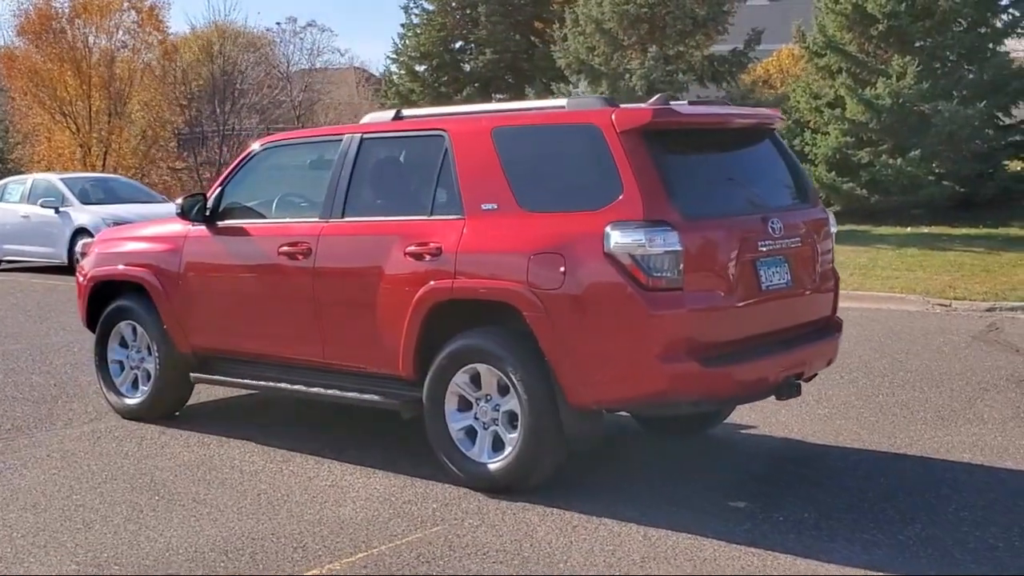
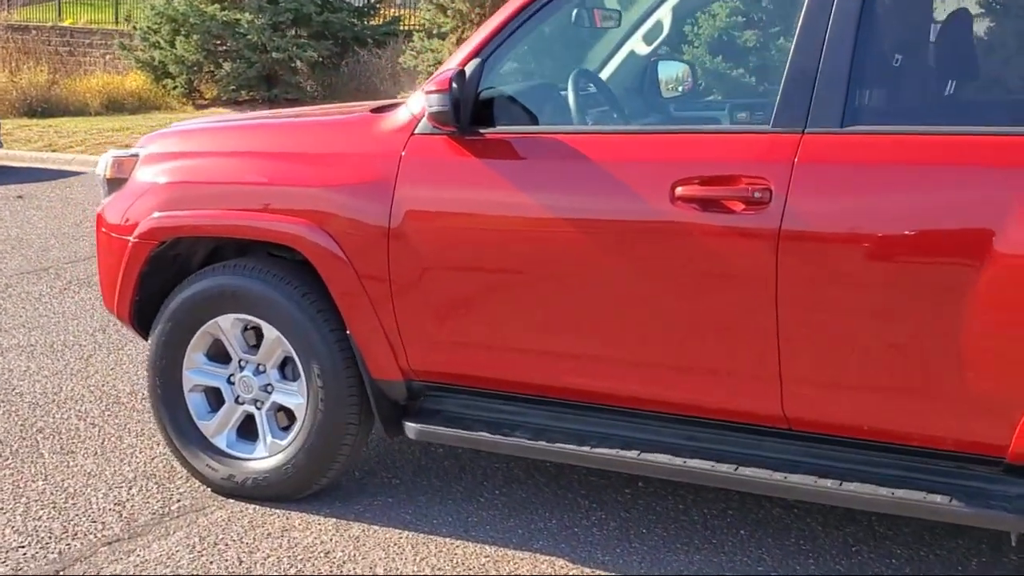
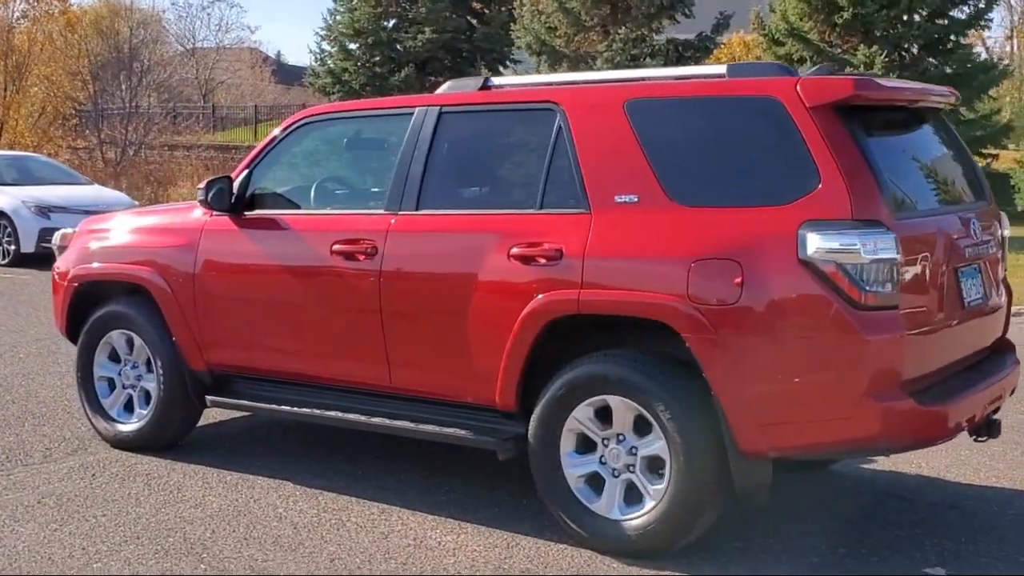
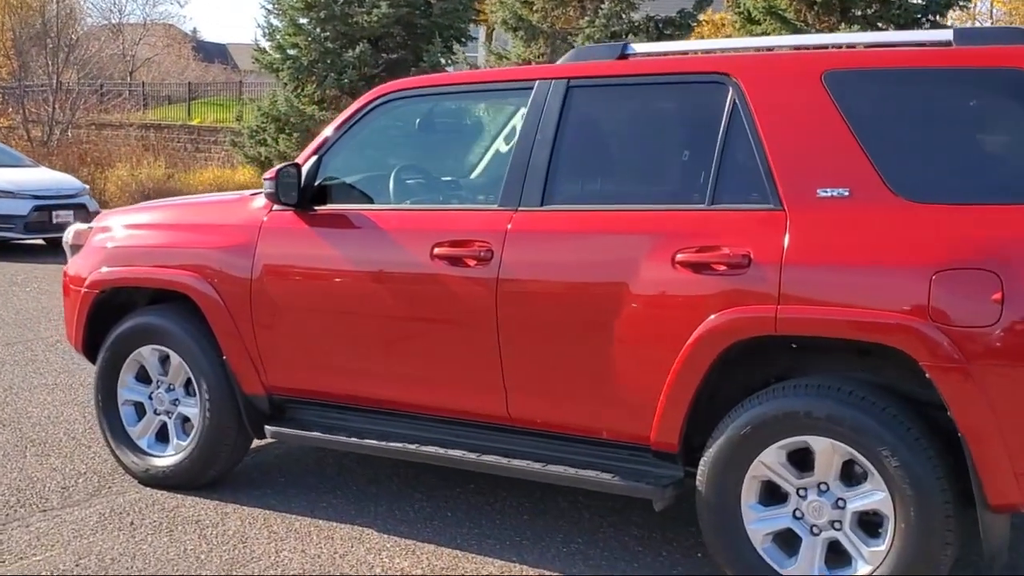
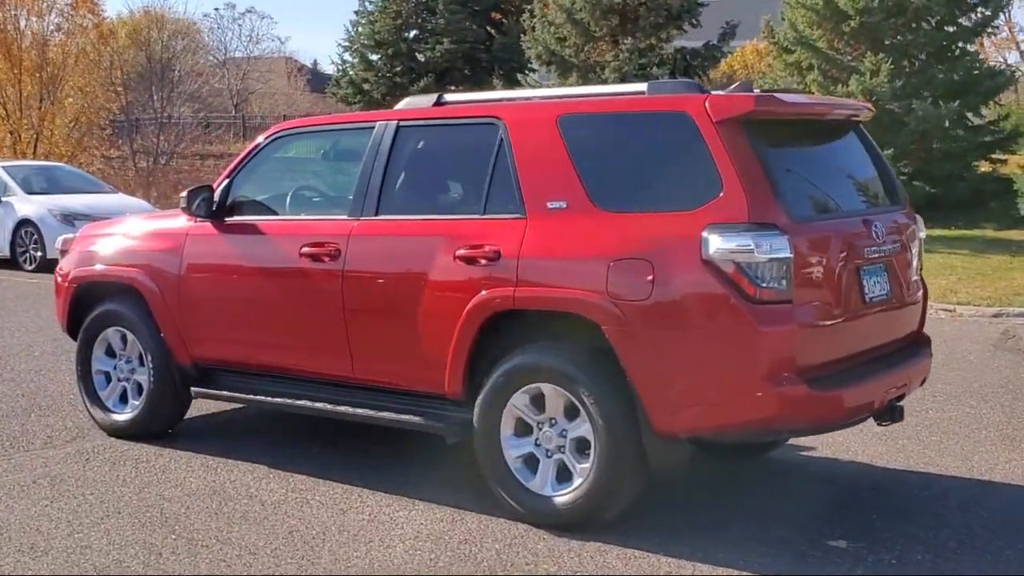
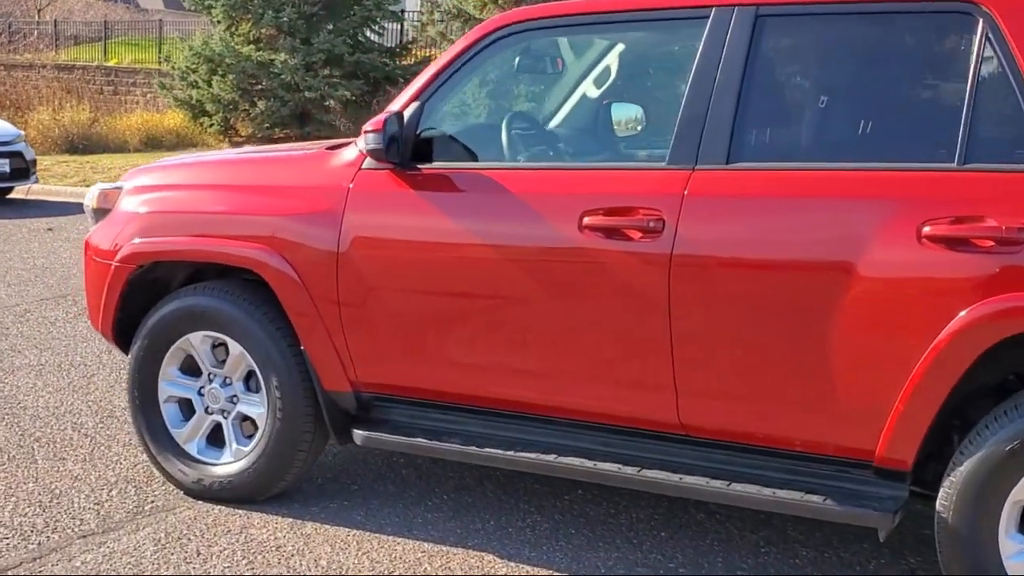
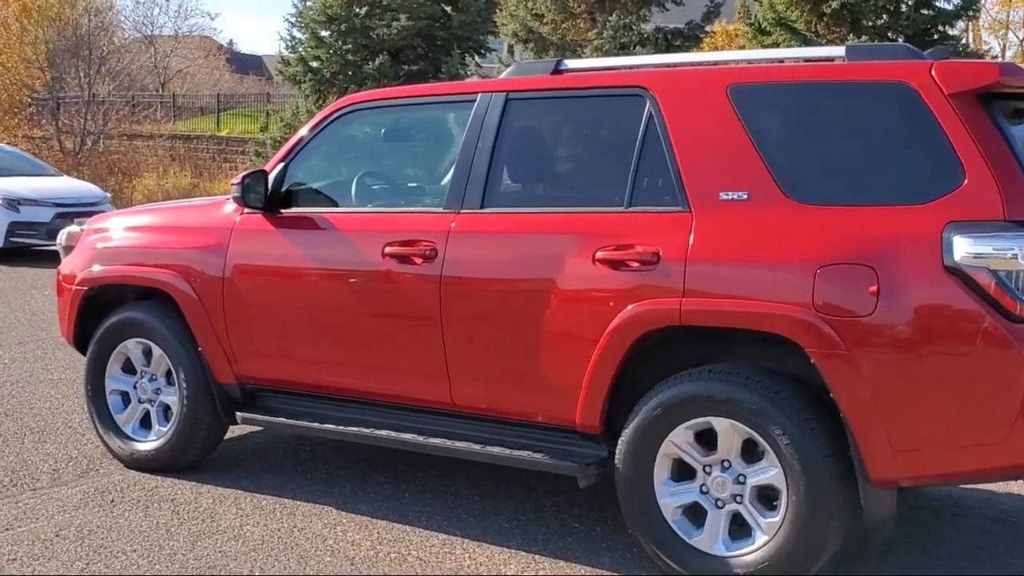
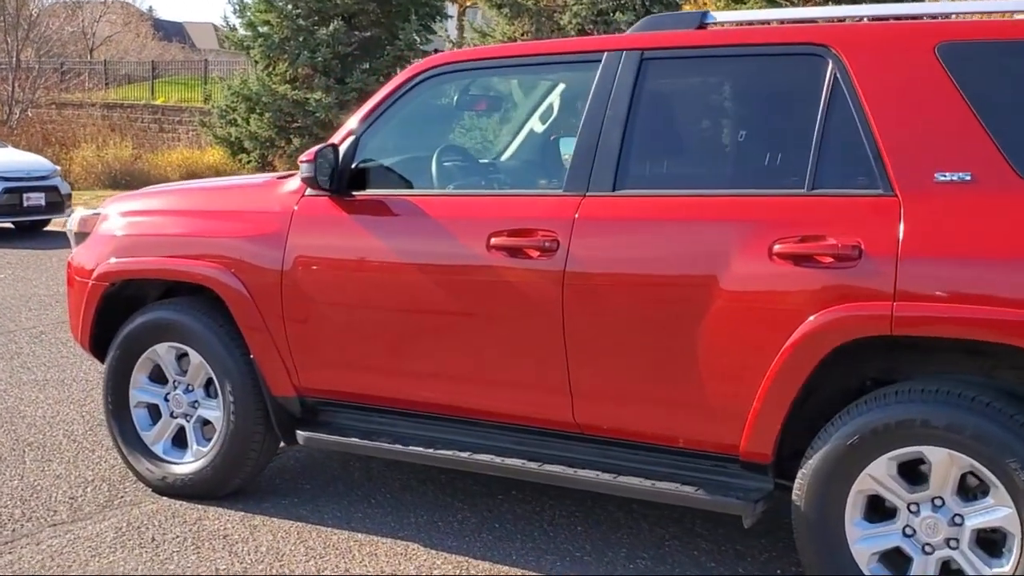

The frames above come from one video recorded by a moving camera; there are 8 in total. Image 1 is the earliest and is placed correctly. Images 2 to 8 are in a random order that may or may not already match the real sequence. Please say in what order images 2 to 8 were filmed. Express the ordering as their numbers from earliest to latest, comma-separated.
5, 3, 7, 4, 8, 6, 2
